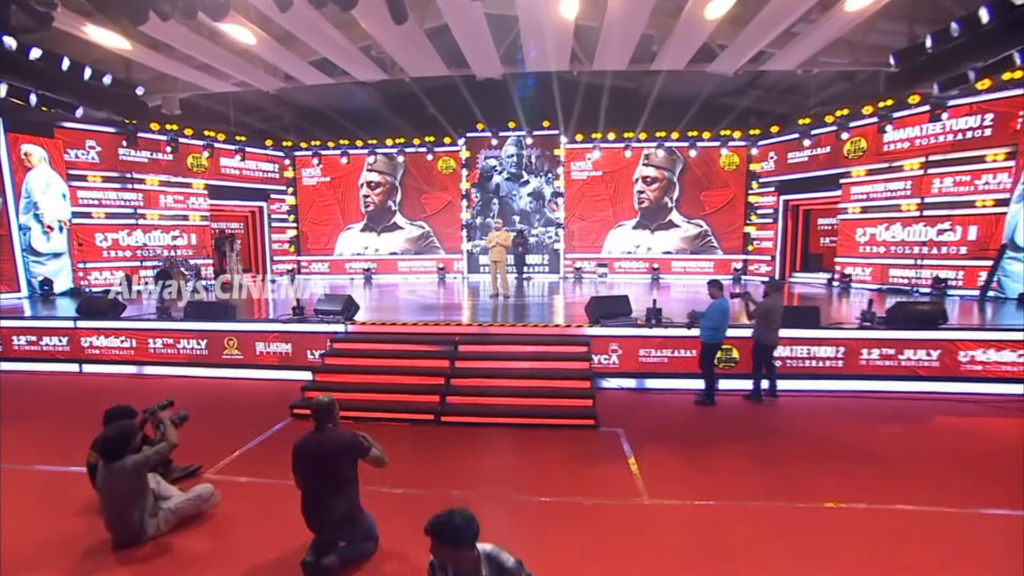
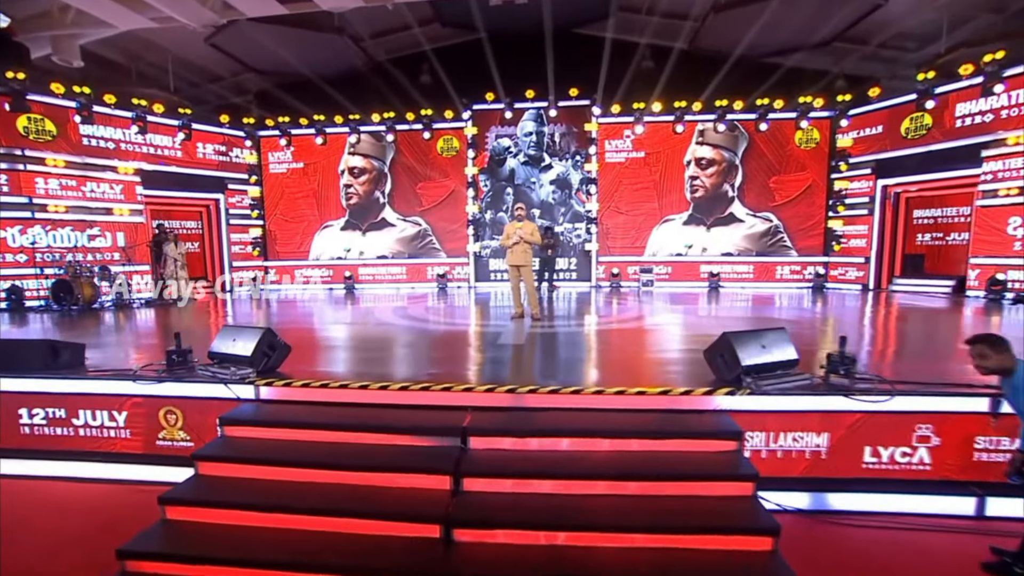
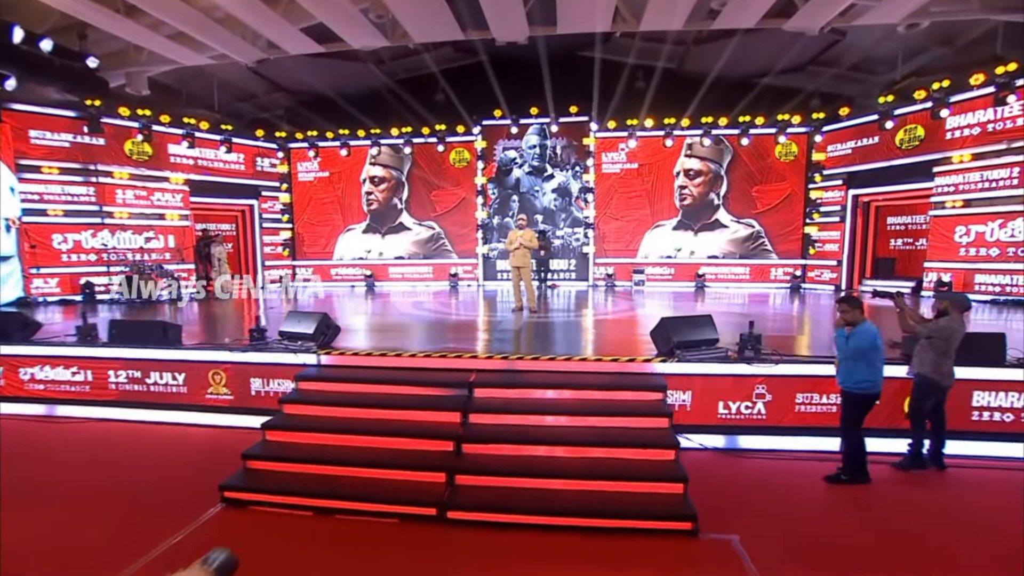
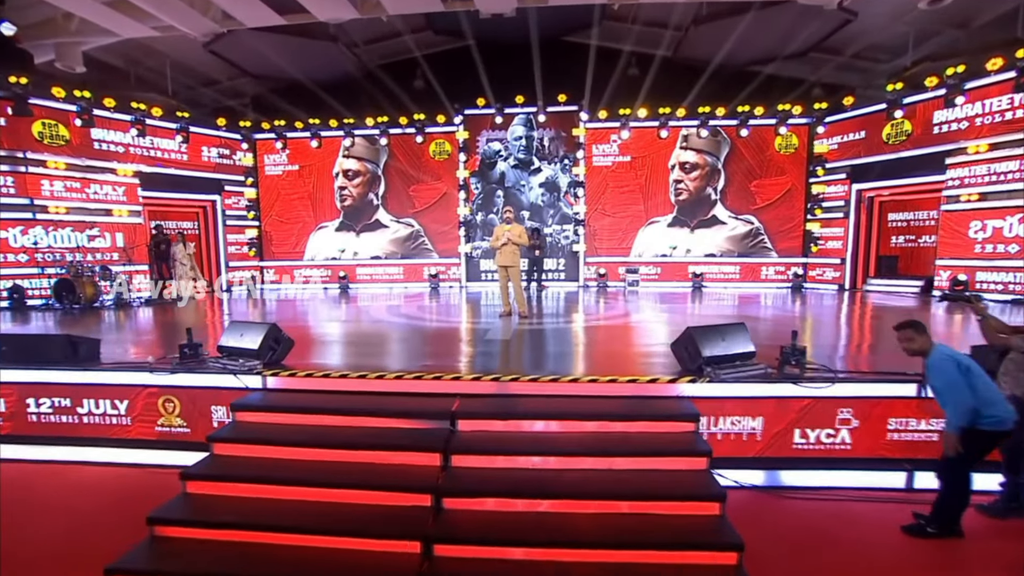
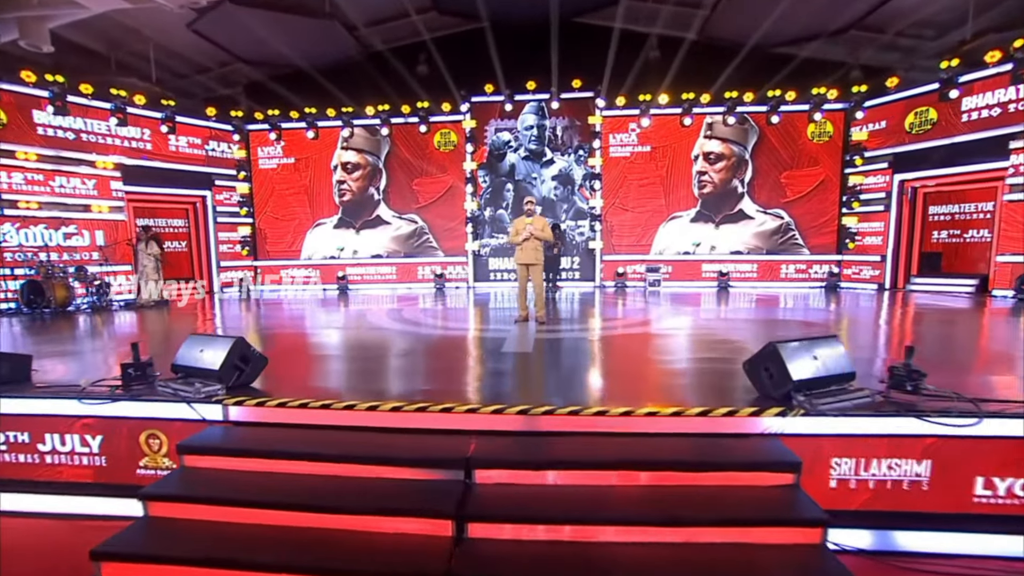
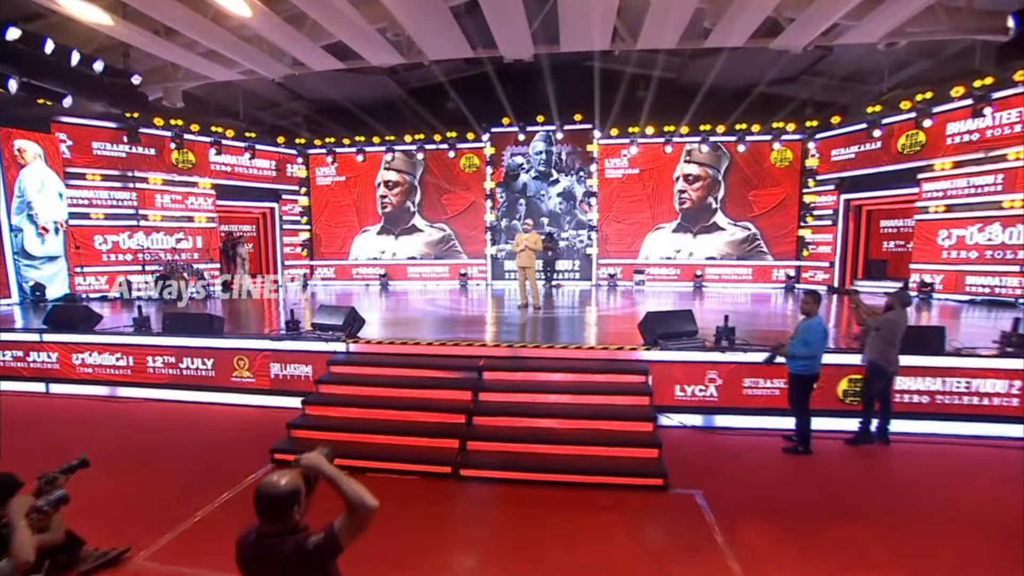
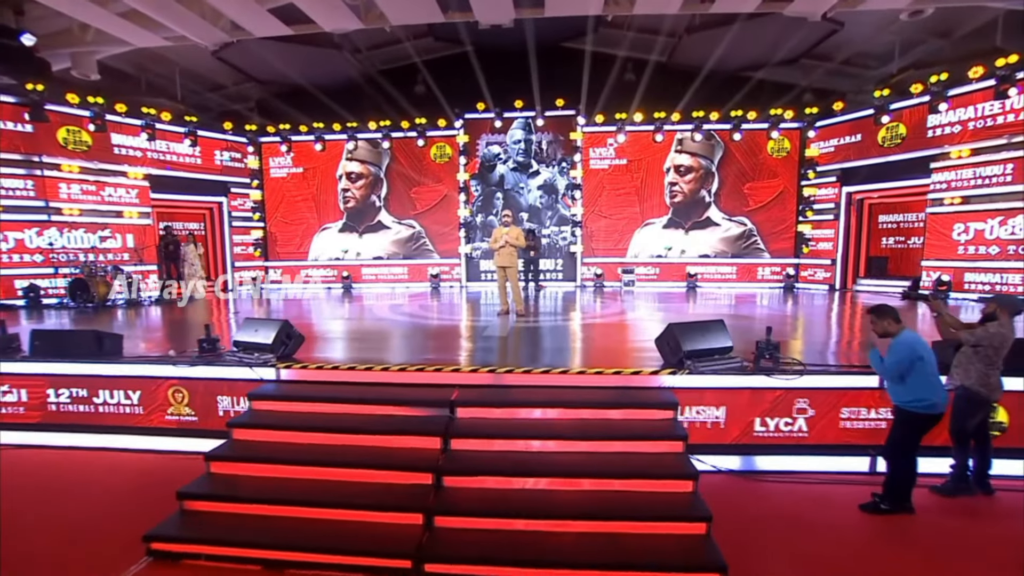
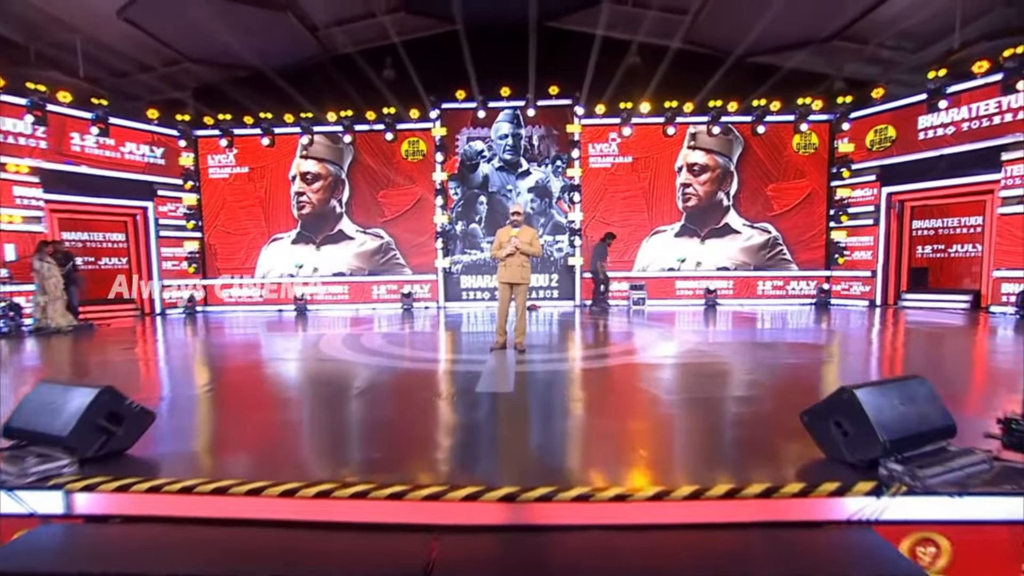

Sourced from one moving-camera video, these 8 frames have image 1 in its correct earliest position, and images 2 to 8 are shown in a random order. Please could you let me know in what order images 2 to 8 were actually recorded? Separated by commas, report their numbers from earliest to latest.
6, 3, 7, 4, 2, 5, 8
